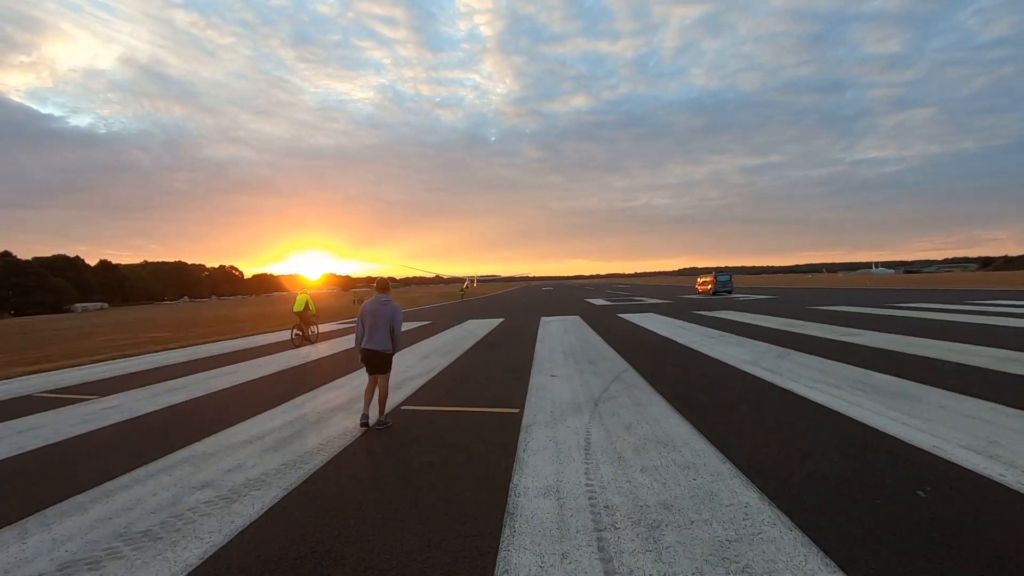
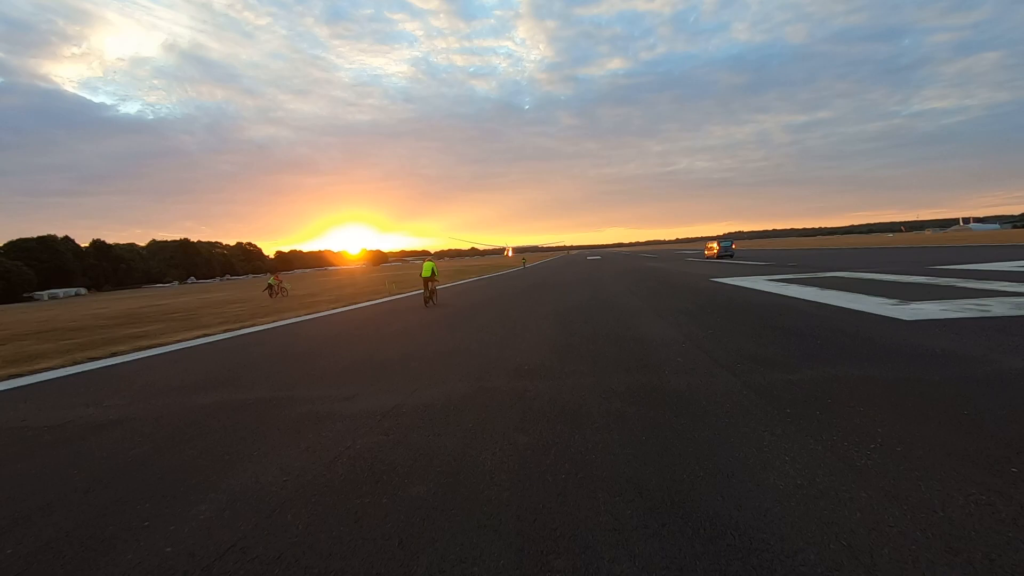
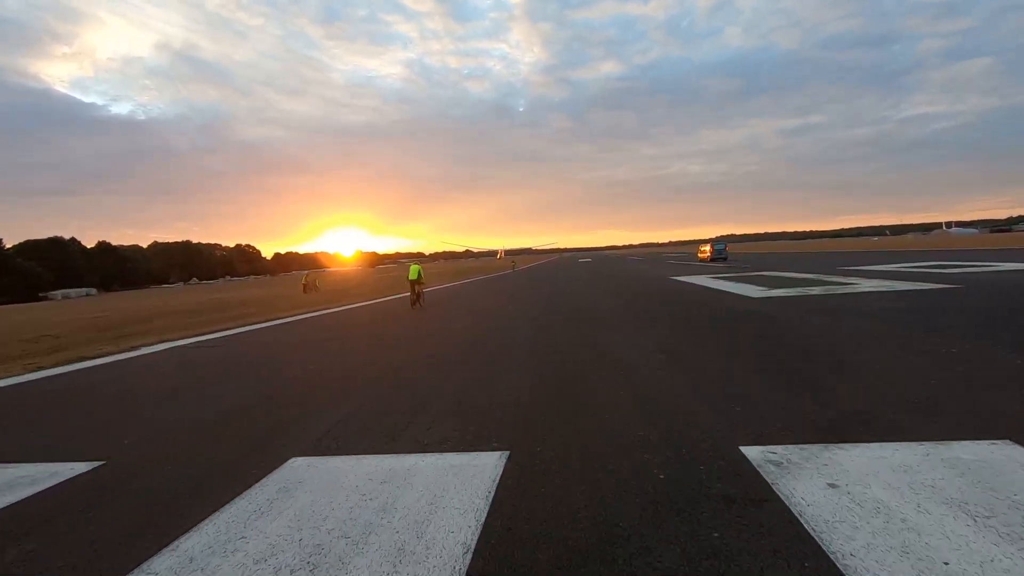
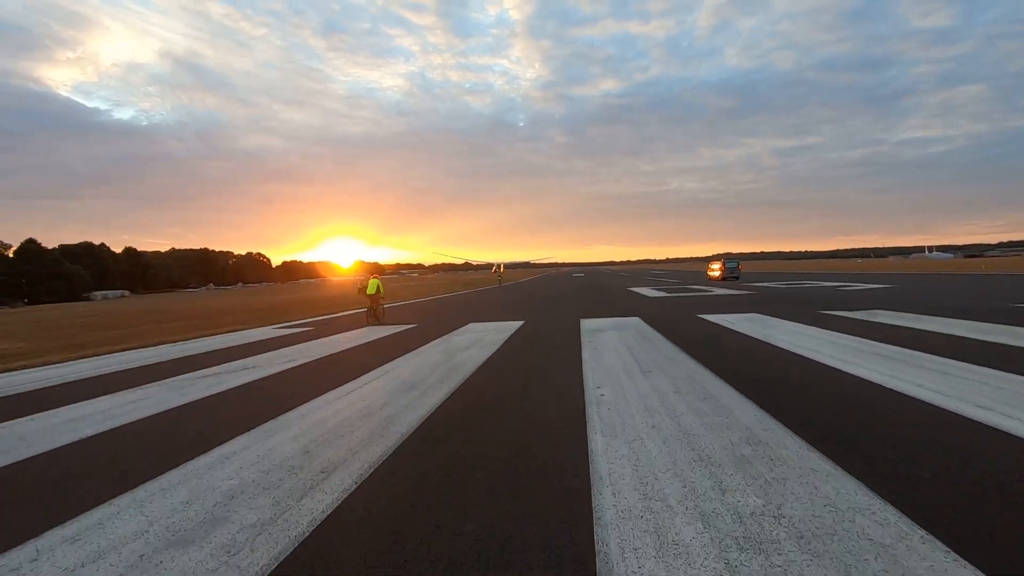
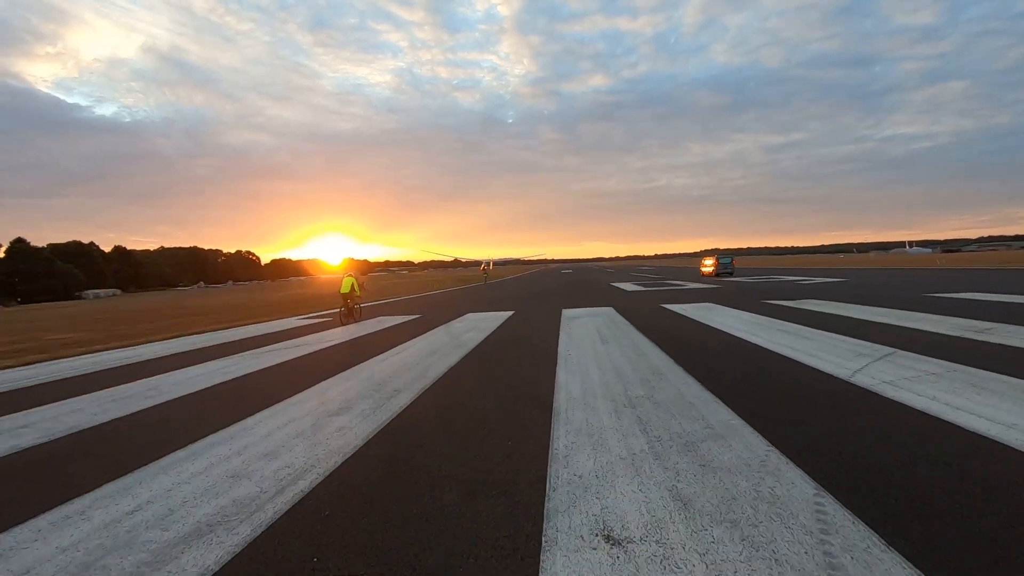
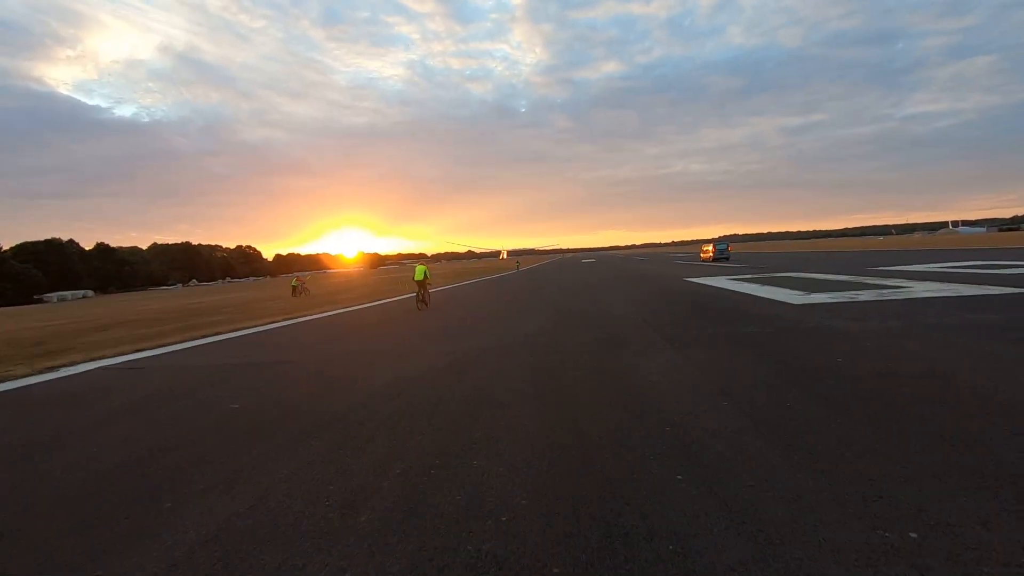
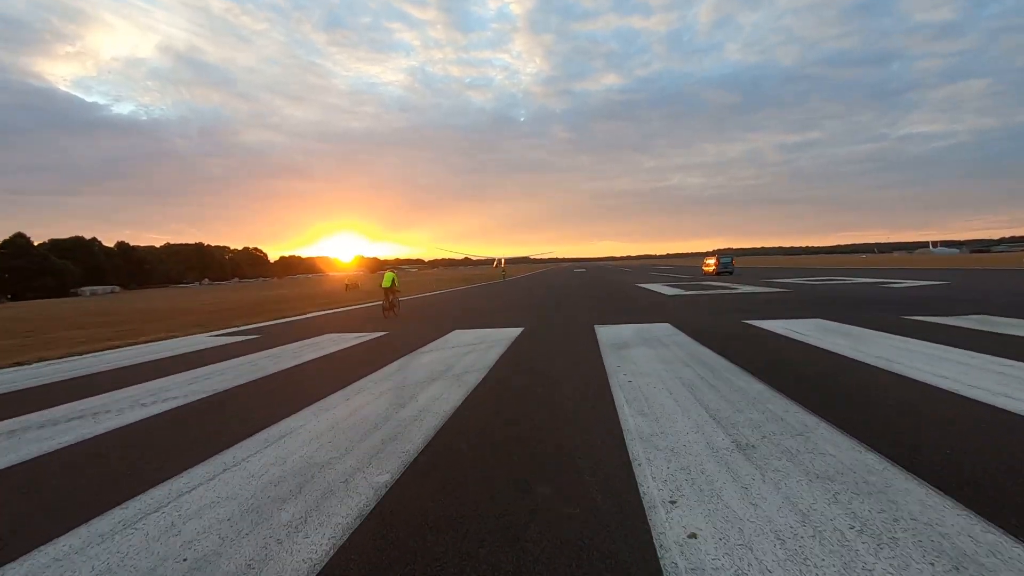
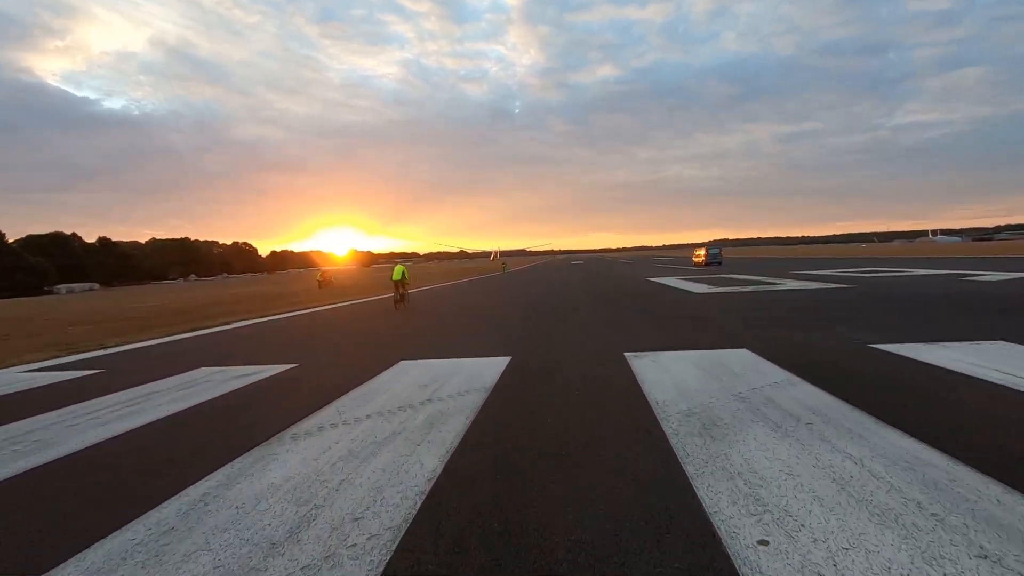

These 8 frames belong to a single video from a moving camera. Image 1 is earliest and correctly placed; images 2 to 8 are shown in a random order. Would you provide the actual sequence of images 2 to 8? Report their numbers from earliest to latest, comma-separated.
5, 4, 7, 8, 3, 6, 2
